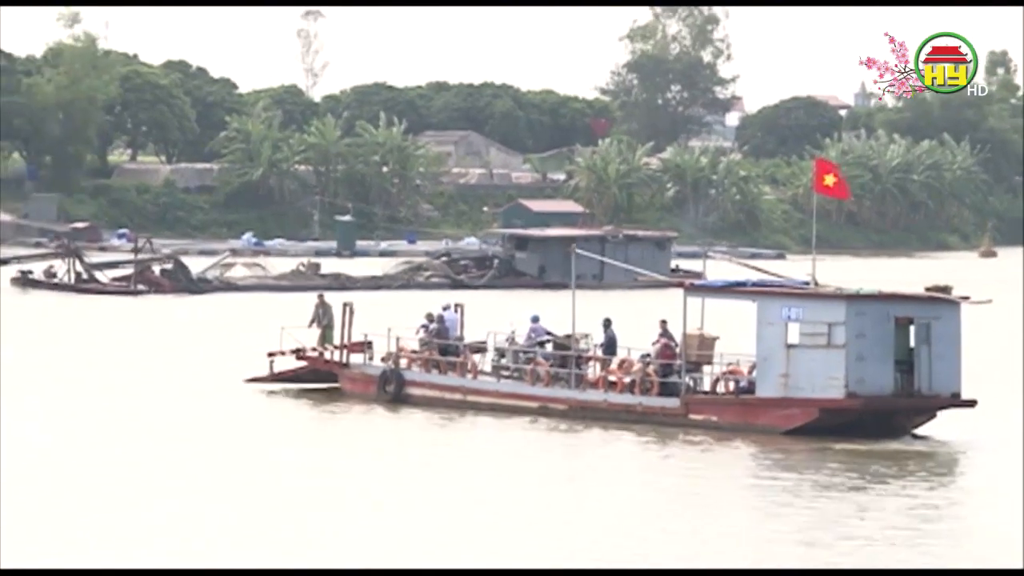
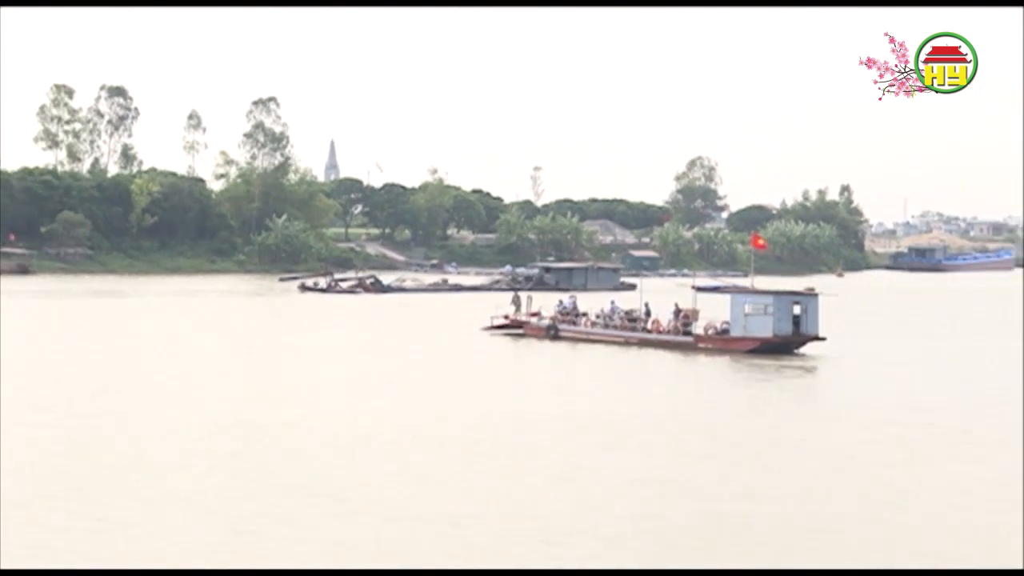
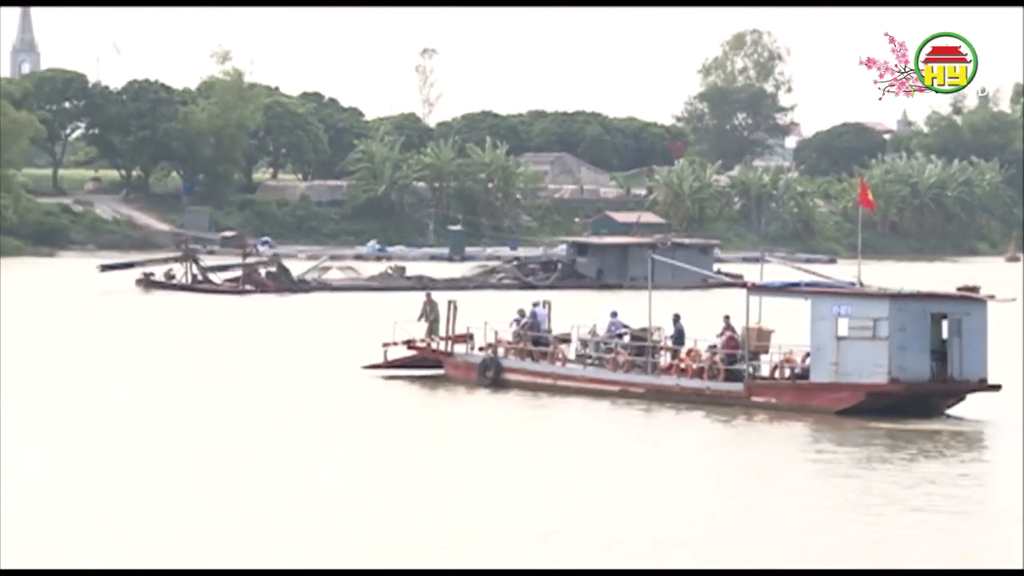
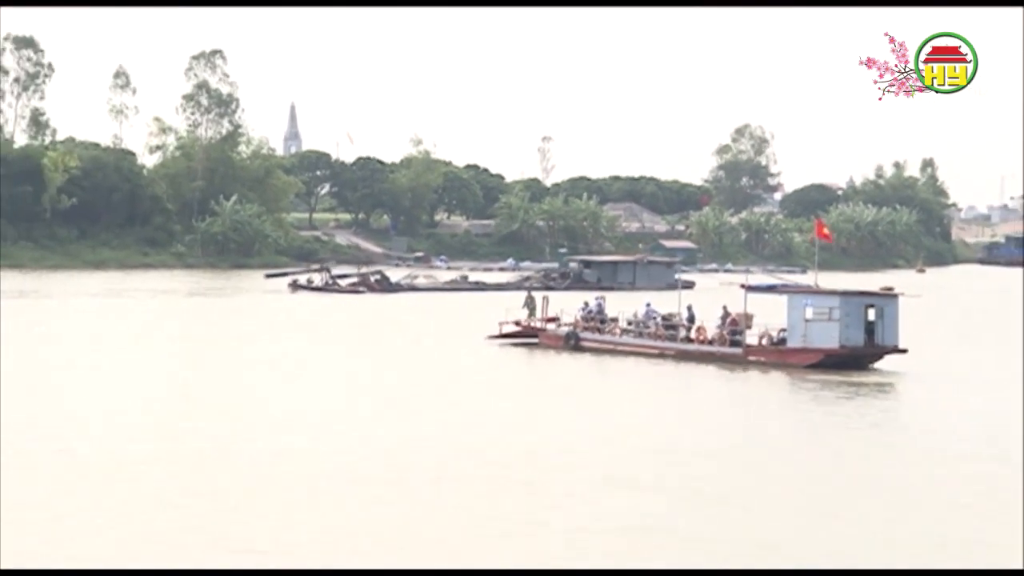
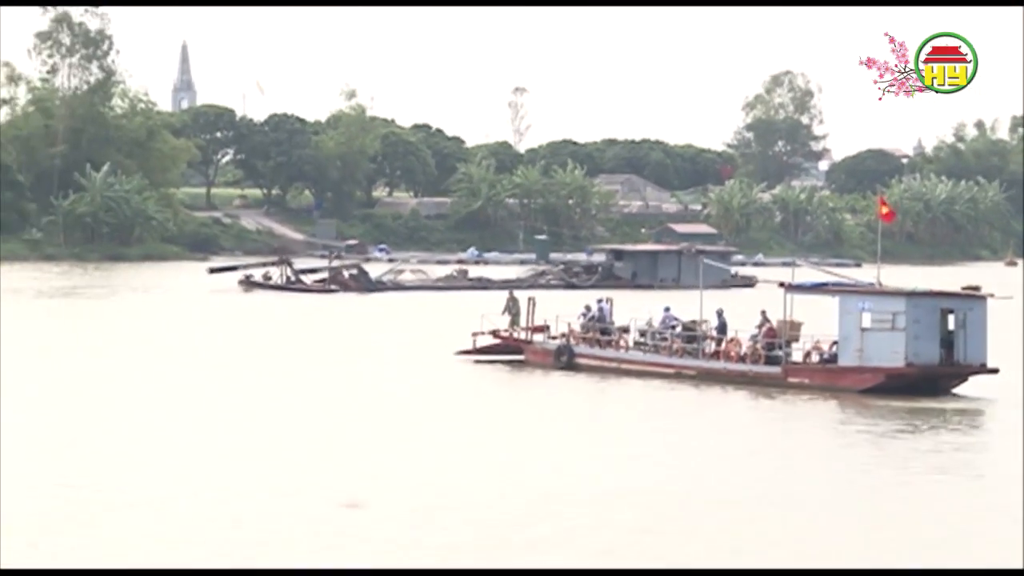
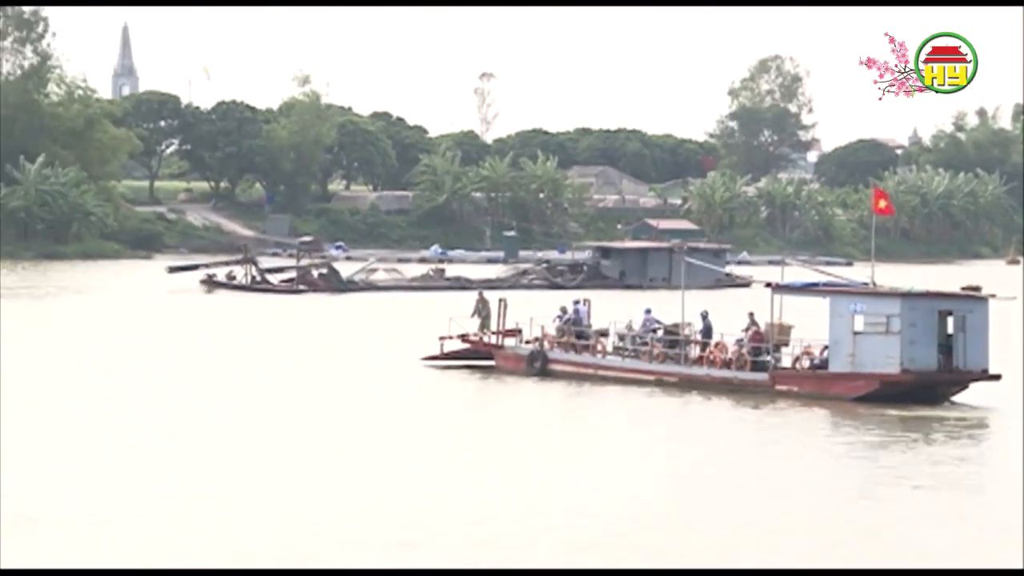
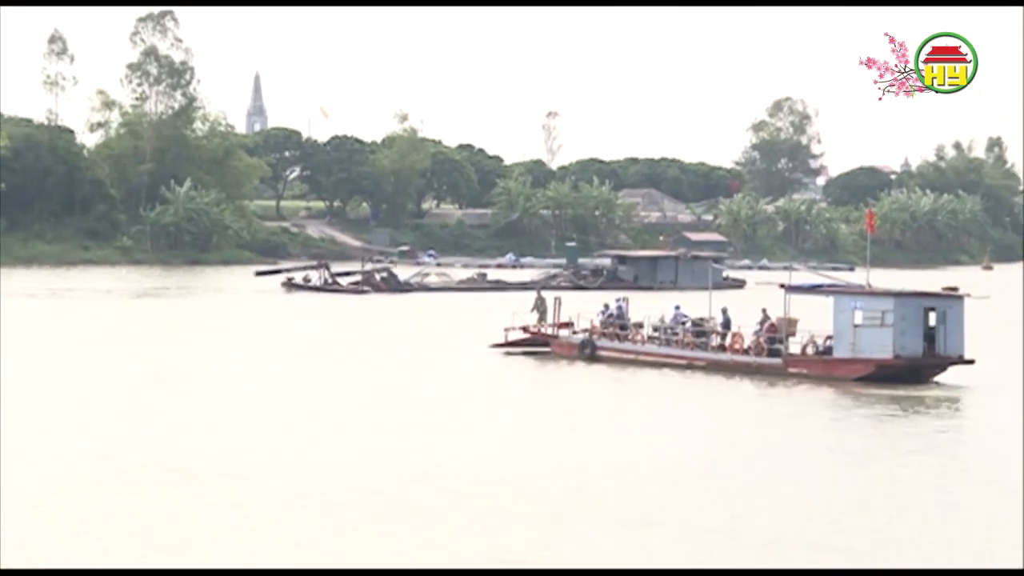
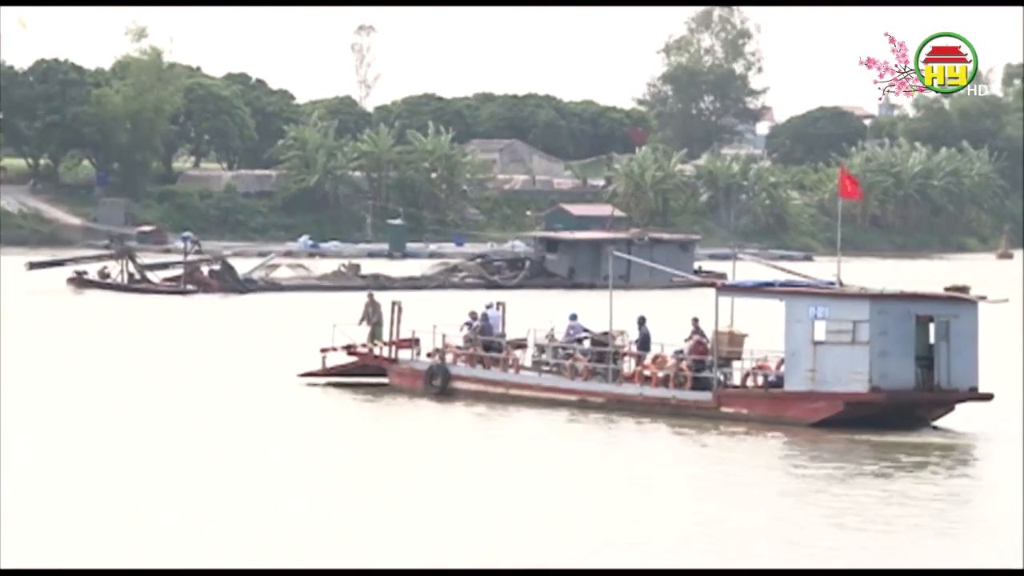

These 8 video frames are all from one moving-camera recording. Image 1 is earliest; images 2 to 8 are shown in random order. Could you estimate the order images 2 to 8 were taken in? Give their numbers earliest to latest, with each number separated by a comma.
8, 3, 6, 5, 7, 4, 2
